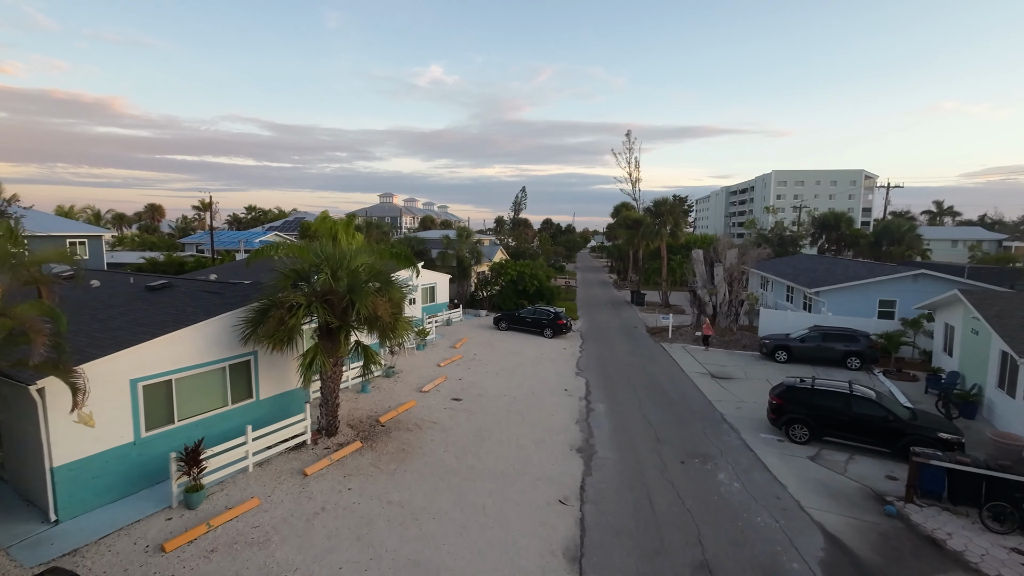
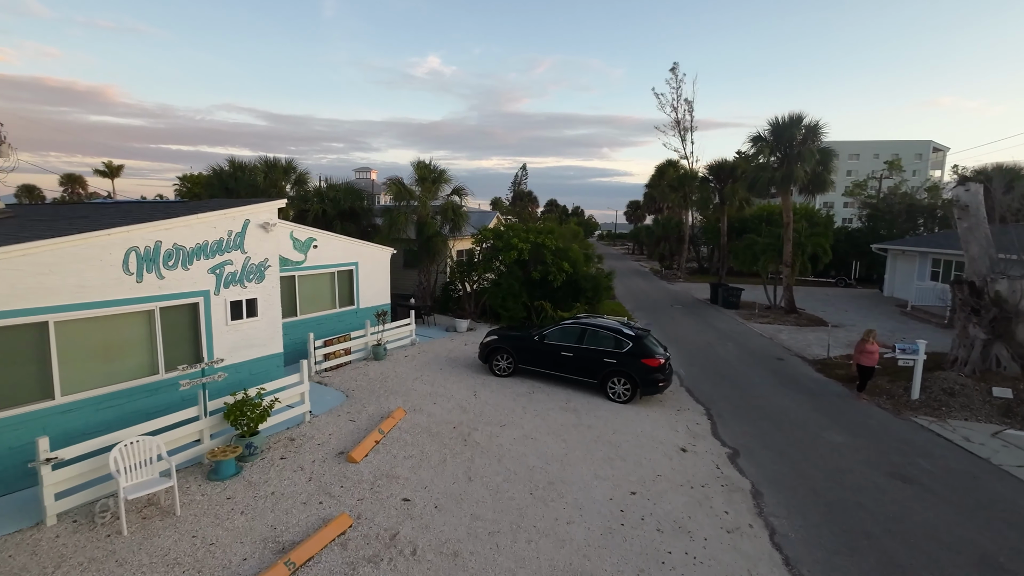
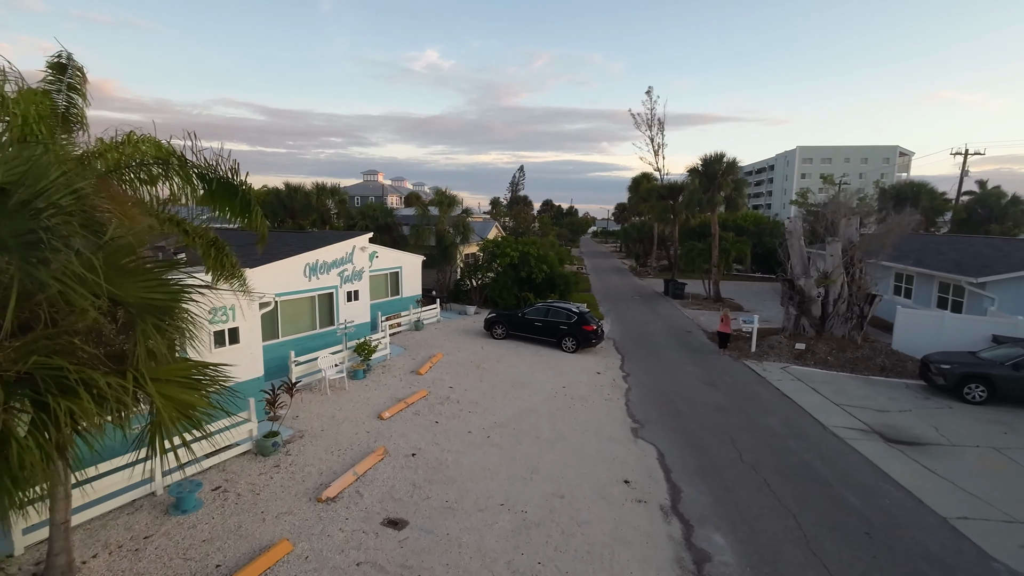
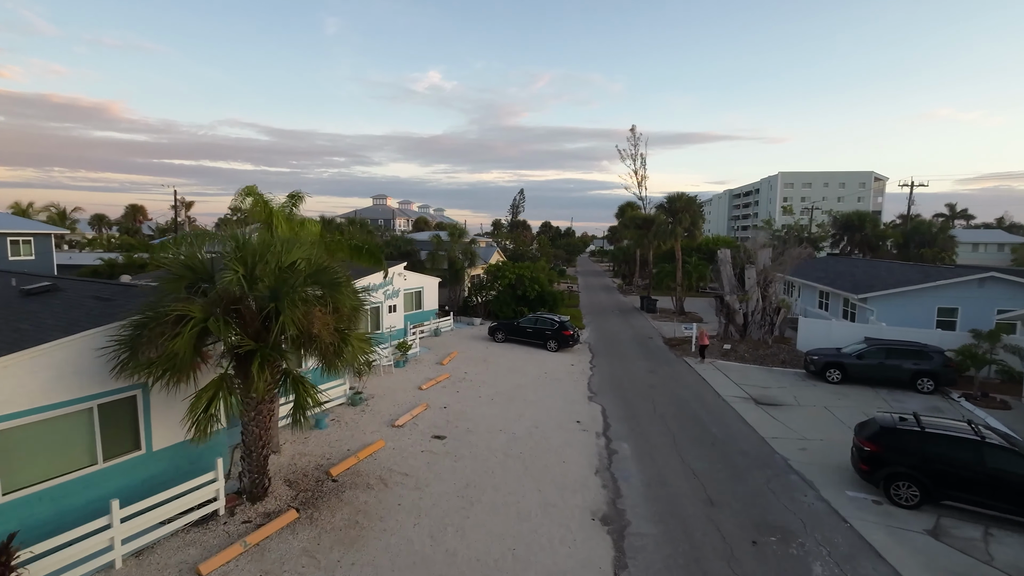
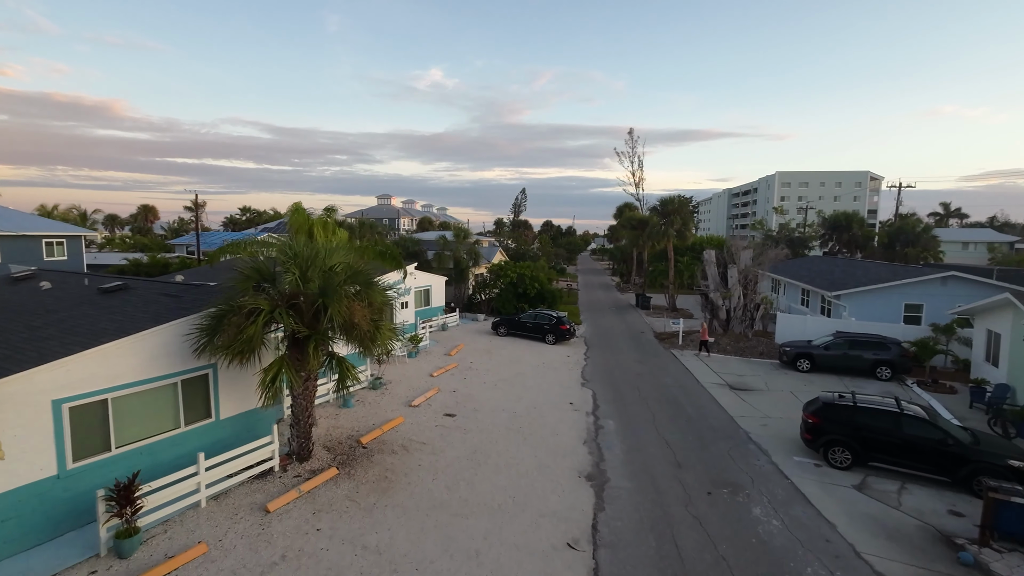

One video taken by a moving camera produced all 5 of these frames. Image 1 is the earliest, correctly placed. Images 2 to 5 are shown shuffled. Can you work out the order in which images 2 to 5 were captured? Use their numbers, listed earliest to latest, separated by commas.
5, 4, 3, 2
